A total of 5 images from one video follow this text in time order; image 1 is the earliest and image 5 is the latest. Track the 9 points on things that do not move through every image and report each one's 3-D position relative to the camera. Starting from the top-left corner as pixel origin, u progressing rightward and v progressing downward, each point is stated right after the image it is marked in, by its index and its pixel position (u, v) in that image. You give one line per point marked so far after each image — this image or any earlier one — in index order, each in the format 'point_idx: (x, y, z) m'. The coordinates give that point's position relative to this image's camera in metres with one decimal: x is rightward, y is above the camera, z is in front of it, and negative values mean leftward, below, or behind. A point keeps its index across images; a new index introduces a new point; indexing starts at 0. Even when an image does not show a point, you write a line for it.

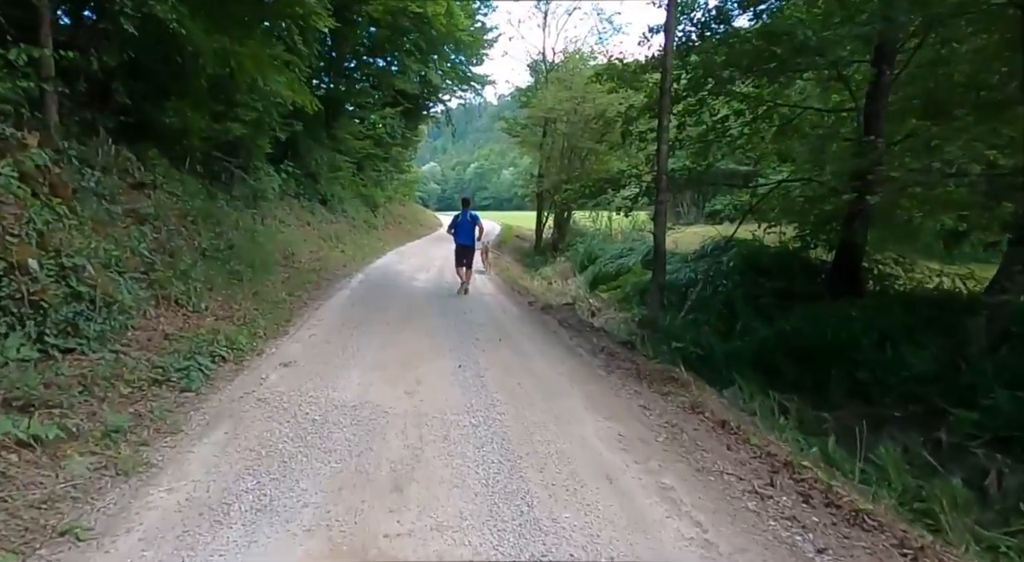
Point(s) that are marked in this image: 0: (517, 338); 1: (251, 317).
0: (+0.1, -0.7, +7.6) m
1: (-3.2, -0.4, +7.5) m
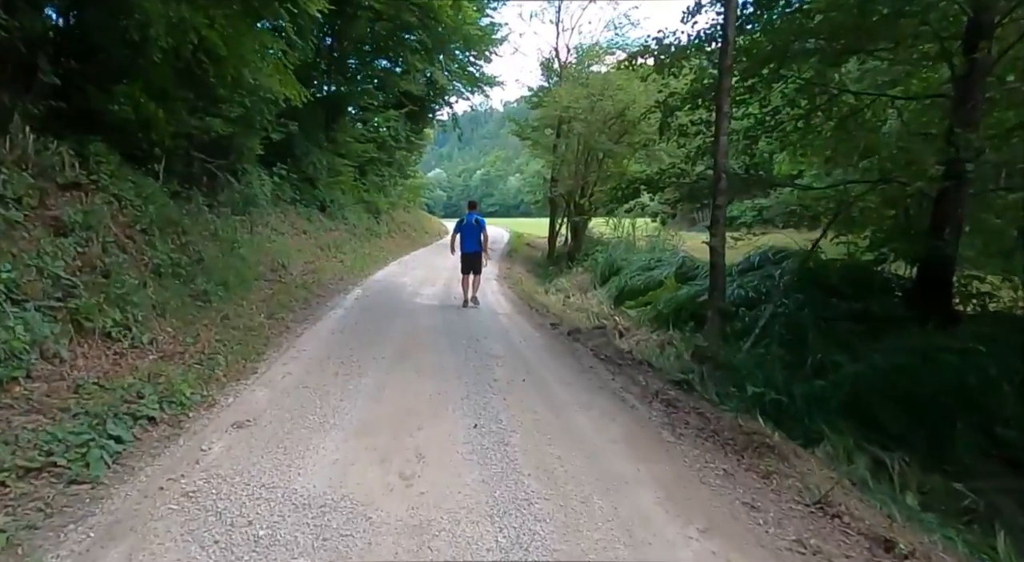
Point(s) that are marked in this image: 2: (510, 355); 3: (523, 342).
0: (+0.3, -1.0, +6.0) m
1: (-3.0, -0.7, +6.0) m
2: (0.0, -0.9, +7.1) m
3: (+0.2, -0.8, +7.9) m
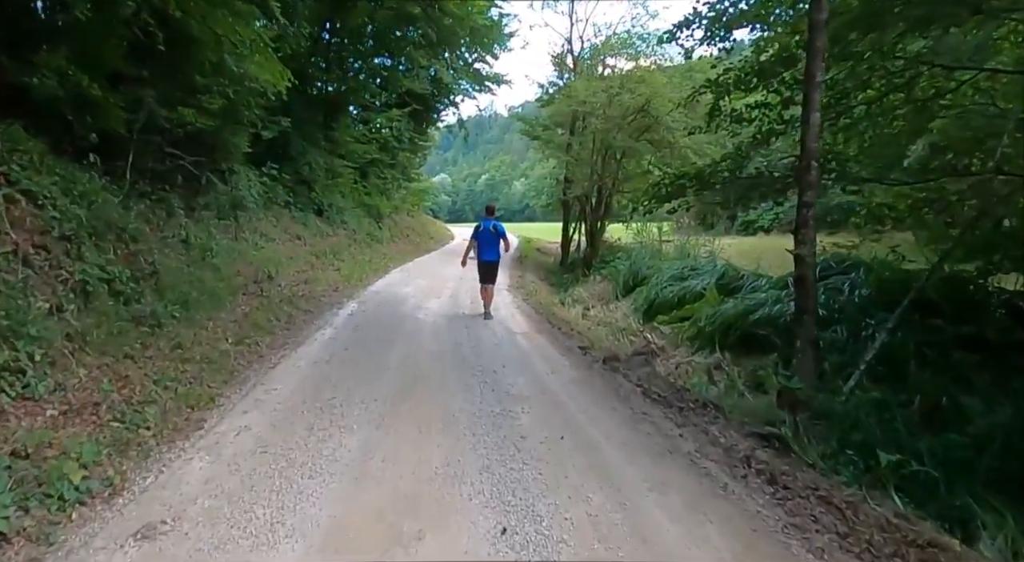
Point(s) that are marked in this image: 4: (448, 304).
0: (+0.6, -1.1, +4.4) m
1: (-2.7, -0.9, +4.4) m
2: (+0.2, -1.0, +5.5) m
3: (+0.4, -1.0, +6.3) m
4: (-1.3, -0.5, +12.2) m
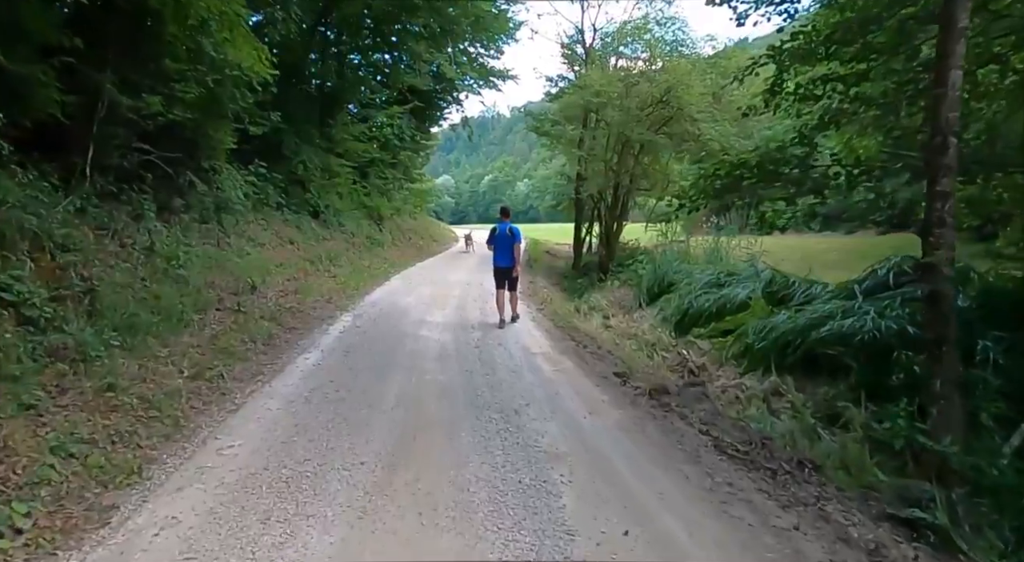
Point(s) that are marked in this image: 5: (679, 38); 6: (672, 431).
0: (+0.8, -1.3, +3.0) m
1: (-2.5, -1.0, +3.1) m
2: (+0.5, -1.2, +4.1) m
3: (+0.6, -1.1, +4.9) m
4: (-1.0, -0.6, +10.8) m
5: (+4.8, +7.0, +17.4) m
6: (+1.3, -1.2, +4.7) m
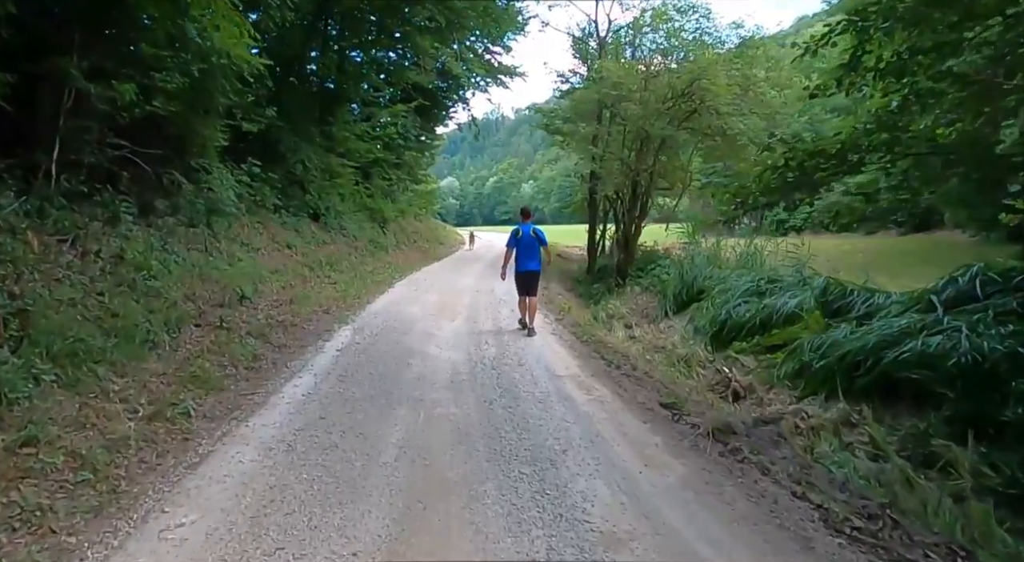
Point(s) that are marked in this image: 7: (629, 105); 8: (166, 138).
0: (+1.0, -1.4, +2.0) m
1: (-2.3, -1.2, +2.0) m
2: (+0.7, -1.3, +3.0) m
3: (+0.9, -1.2, +3.8) m
4: (-0.8, -0.8, +9.7) m
5: (+5.1, +6.9, +16.3) m
6: (+1.5, -1.3, +3.6) m
7: (+3.0, +4.6, +15.6) m
8: (-6.0, +2.5, +10.5) m
